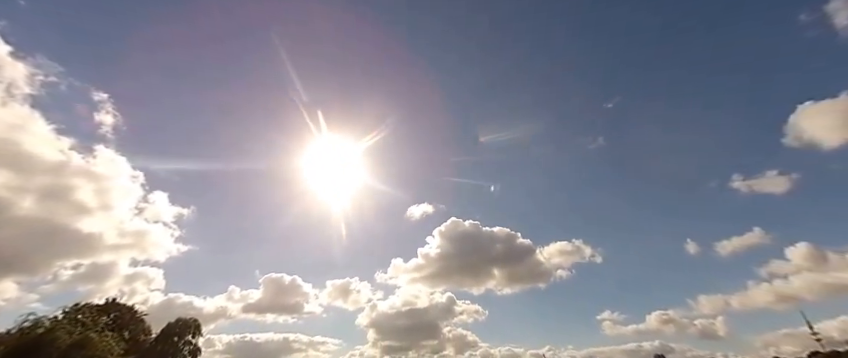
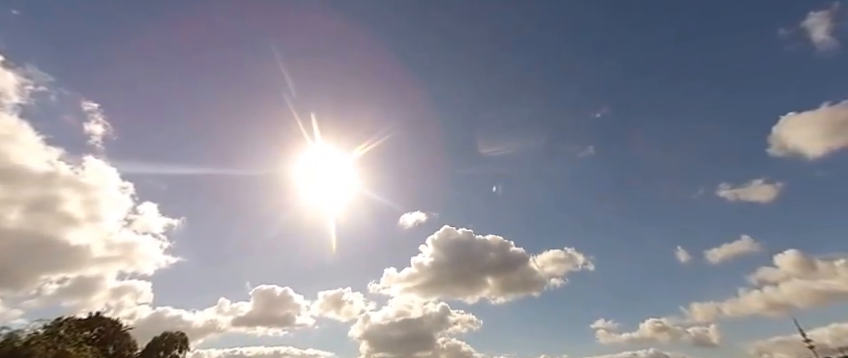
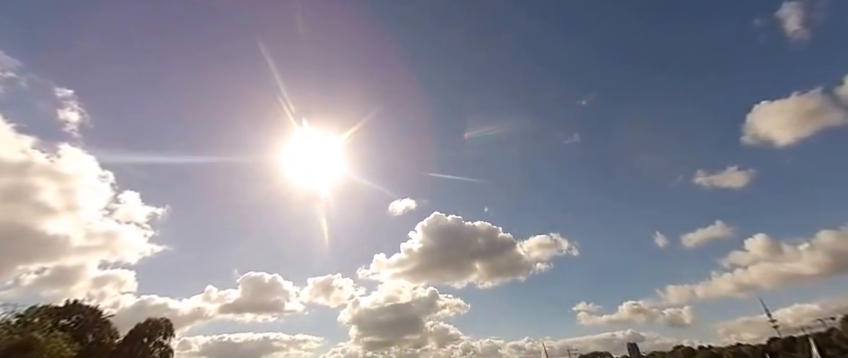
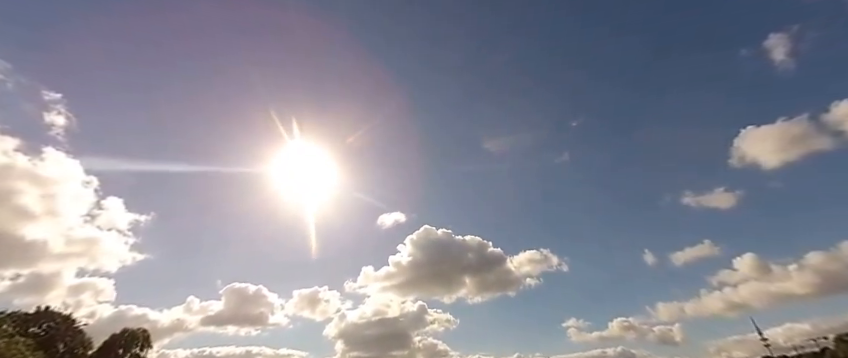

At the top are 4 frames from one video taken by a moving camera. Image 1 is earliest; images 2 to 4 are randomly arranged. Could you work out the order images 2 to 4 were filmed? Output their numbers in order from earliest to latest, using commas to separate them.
2, 3, 4
